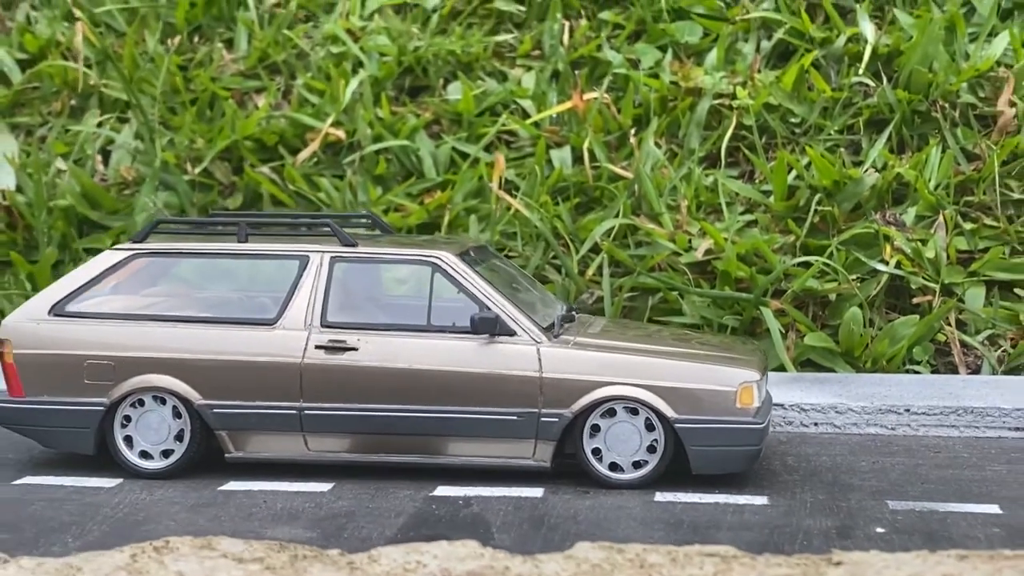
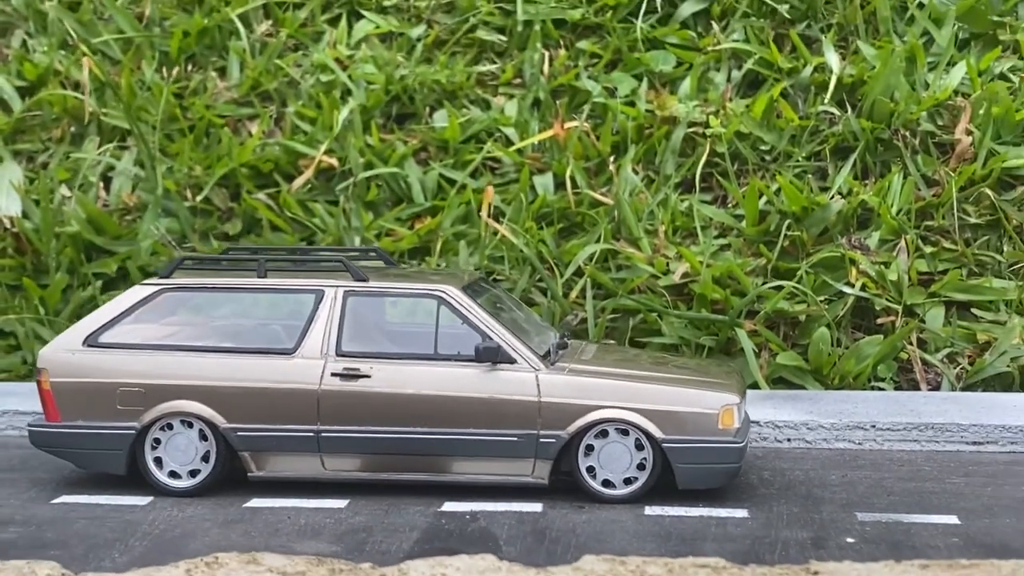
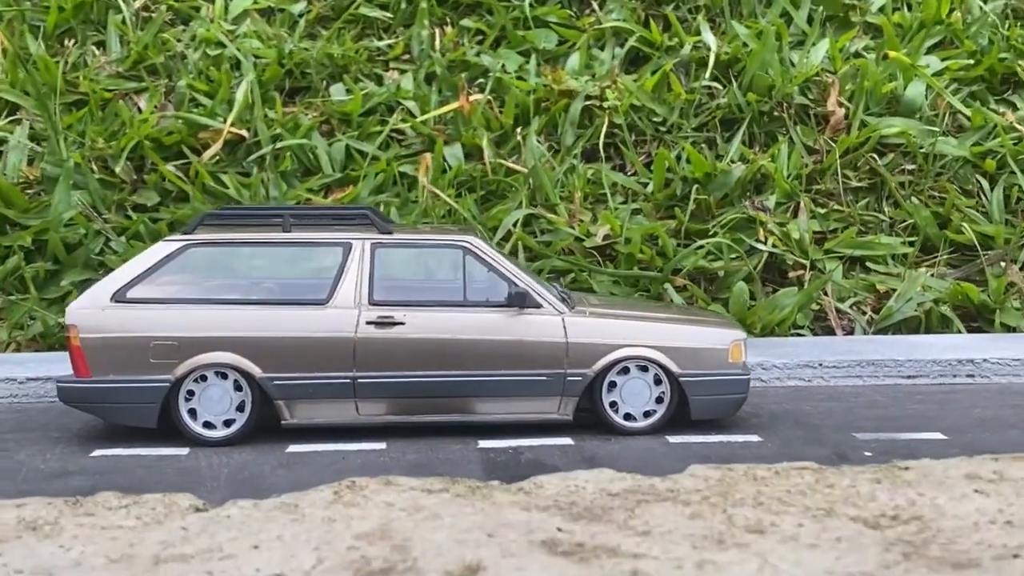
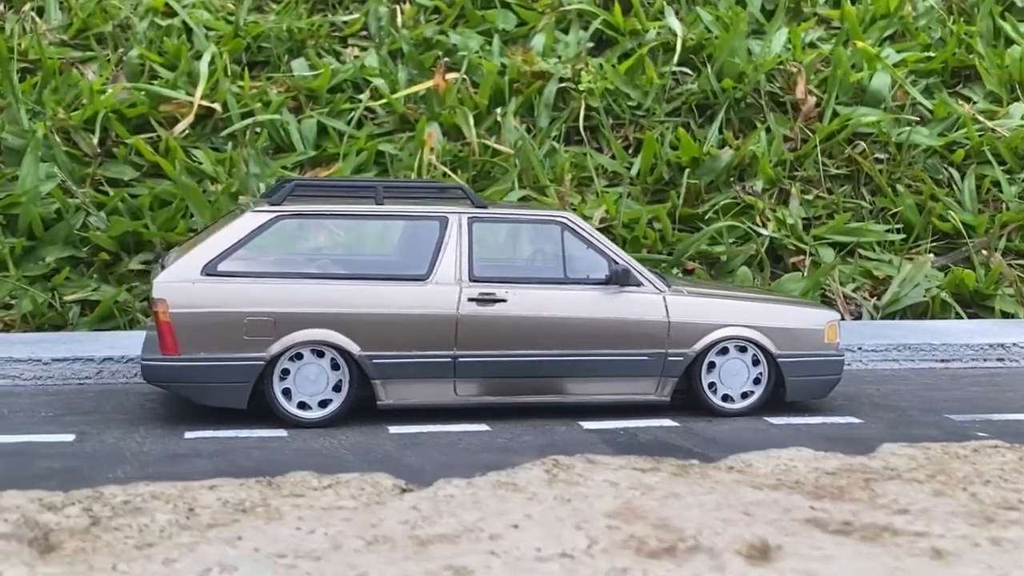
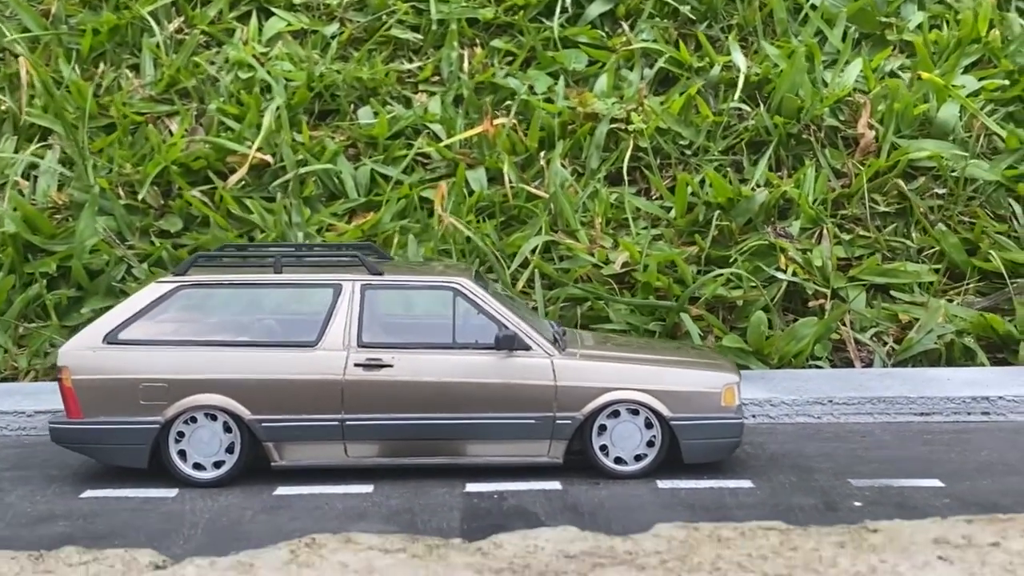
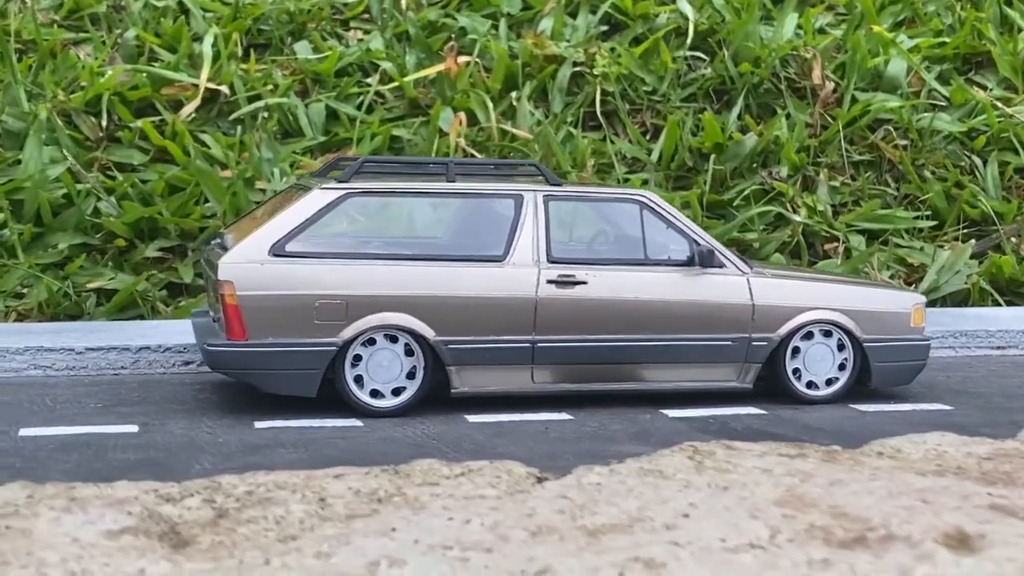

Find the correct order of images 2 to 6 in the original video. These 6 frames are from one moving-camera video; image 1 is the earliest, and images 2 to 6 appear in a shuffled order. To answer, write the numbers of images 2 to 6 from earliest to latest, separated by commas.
2, 5, 3, 4, 6
